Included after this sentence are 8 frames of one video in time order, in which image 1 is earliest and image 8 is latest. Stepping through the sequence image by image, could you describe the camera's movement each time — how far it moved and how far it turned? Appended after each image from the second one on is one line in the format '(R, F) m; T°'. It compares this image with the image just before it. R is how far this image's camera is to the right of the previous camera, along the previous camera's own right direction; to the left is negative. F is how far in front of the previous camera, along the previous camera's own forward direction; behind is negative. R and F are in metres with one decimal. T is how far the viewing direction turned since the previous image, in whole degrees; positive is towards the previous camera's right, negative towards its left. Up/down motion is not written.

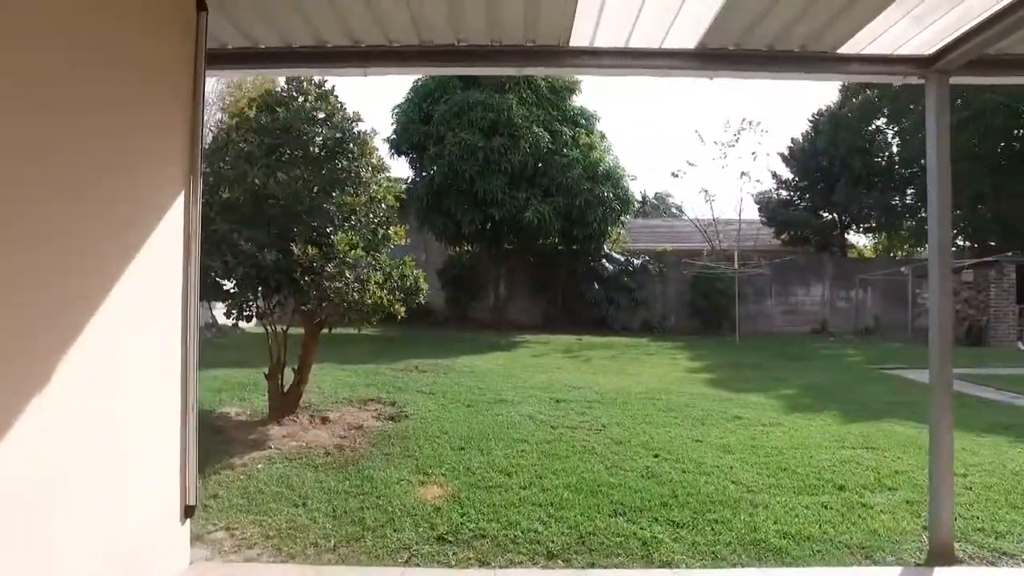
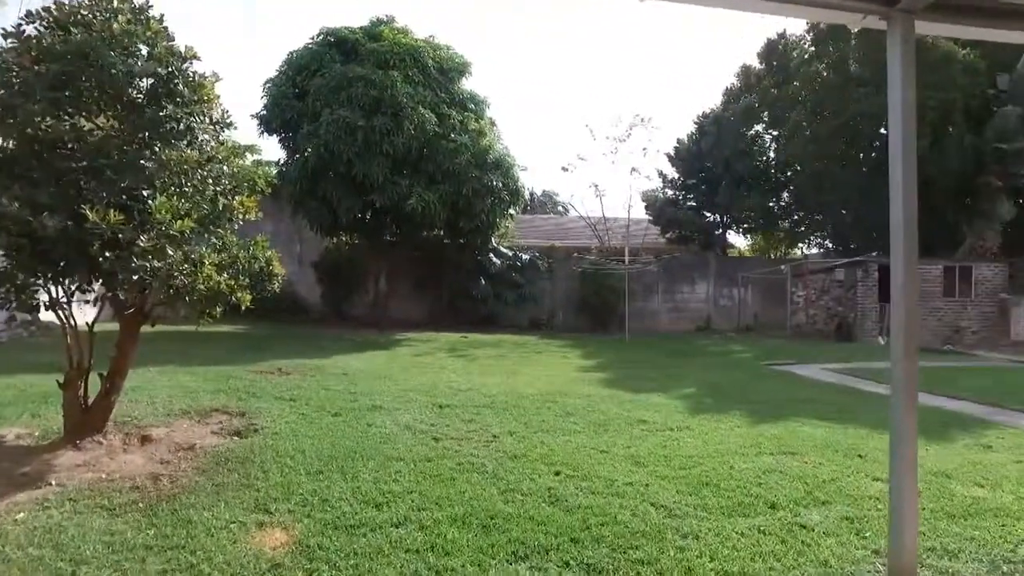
(+0.1, +0.9) m; +9°
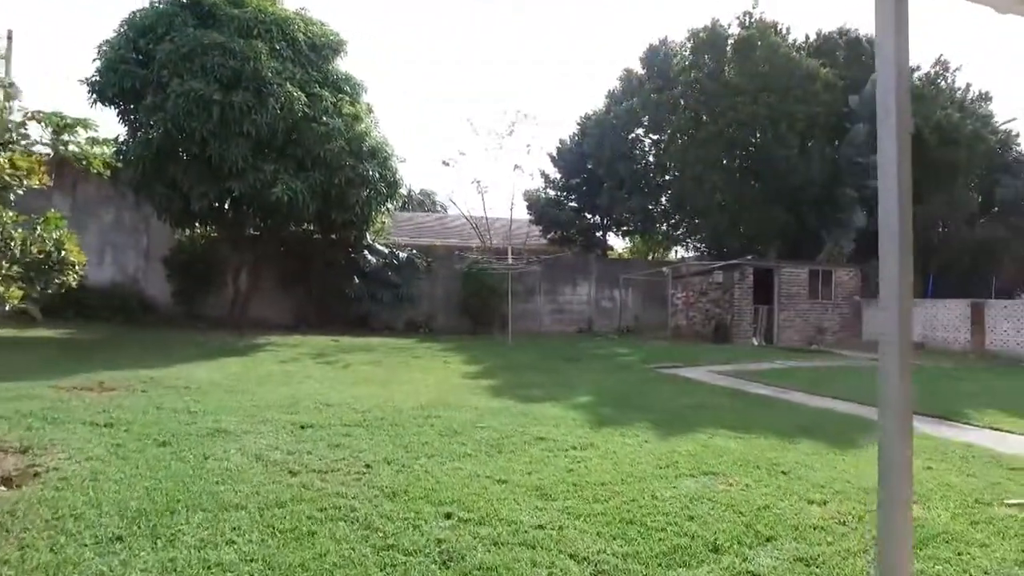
(0.0, +0.8) m; +10°
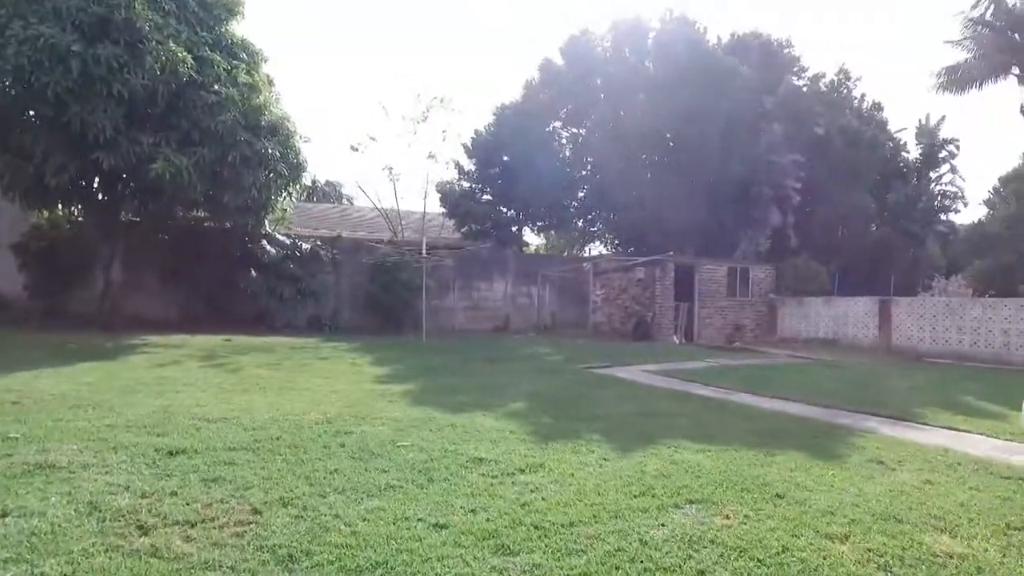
(-0.2, +1.0) m; +8°
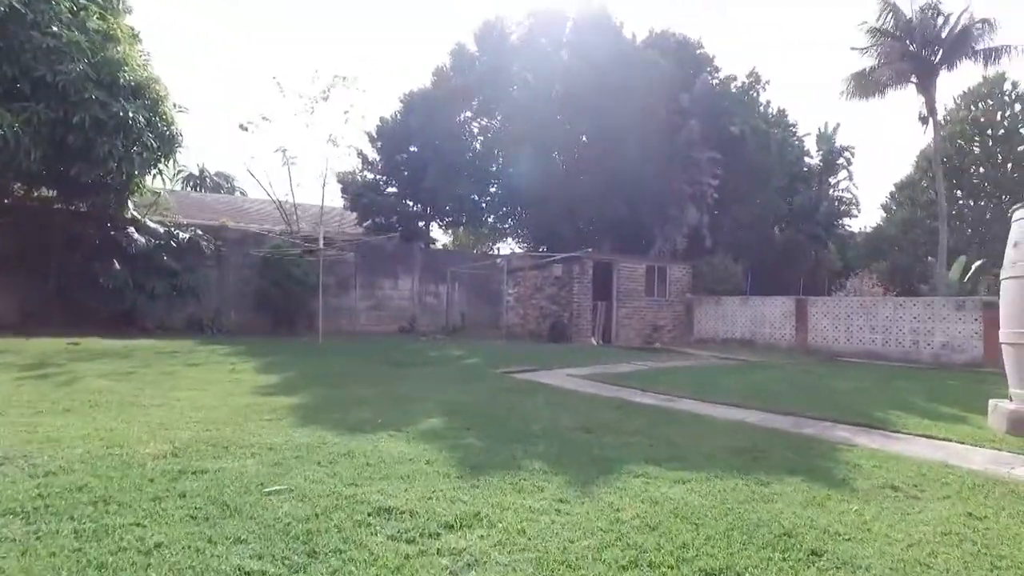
(-0.1, +1.2) m; +8°
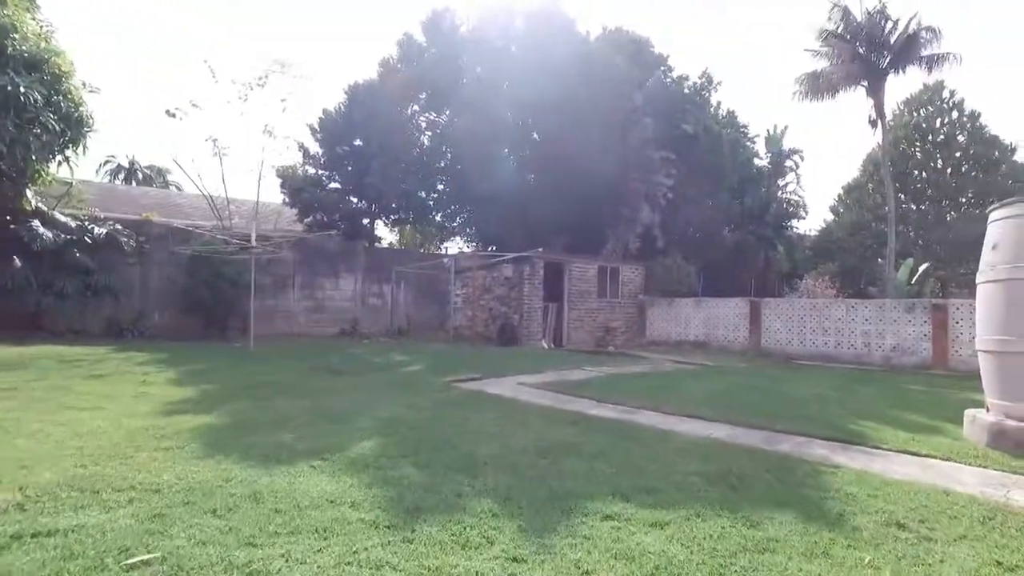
(0.0, +0.7) m; +4°
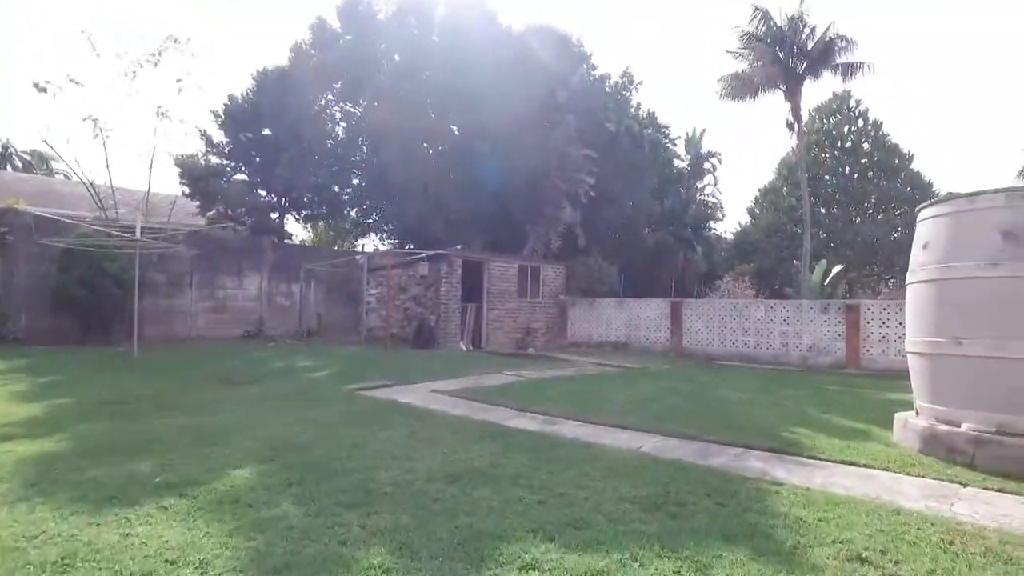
(+0.1, +0.6) m; +7°
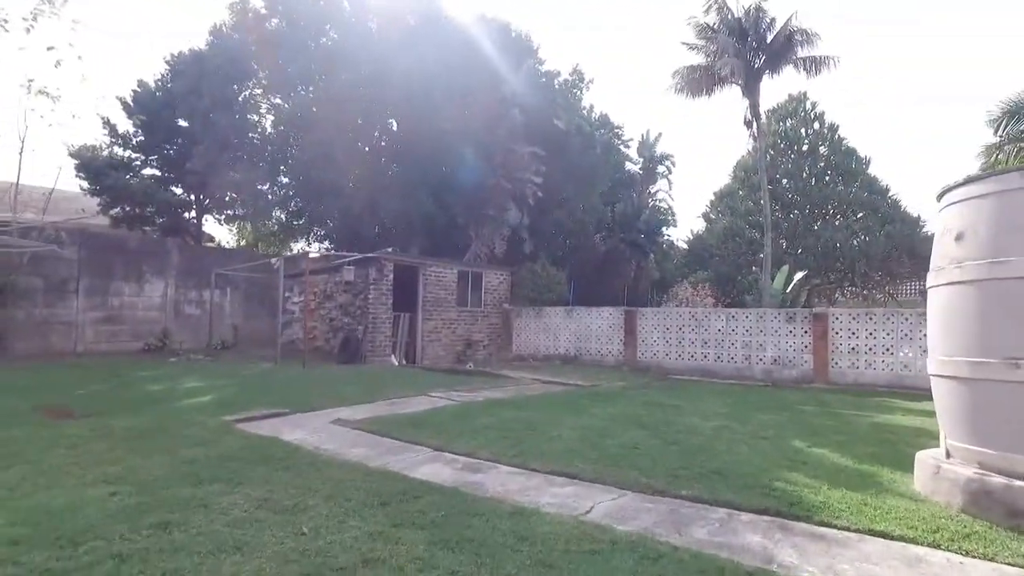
(+0.3, +1.5) m; +4°
